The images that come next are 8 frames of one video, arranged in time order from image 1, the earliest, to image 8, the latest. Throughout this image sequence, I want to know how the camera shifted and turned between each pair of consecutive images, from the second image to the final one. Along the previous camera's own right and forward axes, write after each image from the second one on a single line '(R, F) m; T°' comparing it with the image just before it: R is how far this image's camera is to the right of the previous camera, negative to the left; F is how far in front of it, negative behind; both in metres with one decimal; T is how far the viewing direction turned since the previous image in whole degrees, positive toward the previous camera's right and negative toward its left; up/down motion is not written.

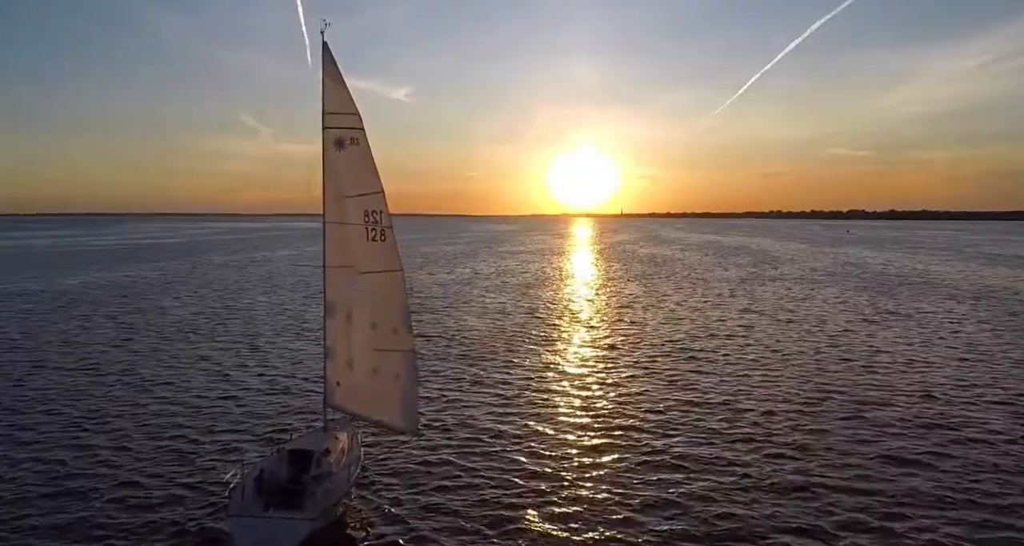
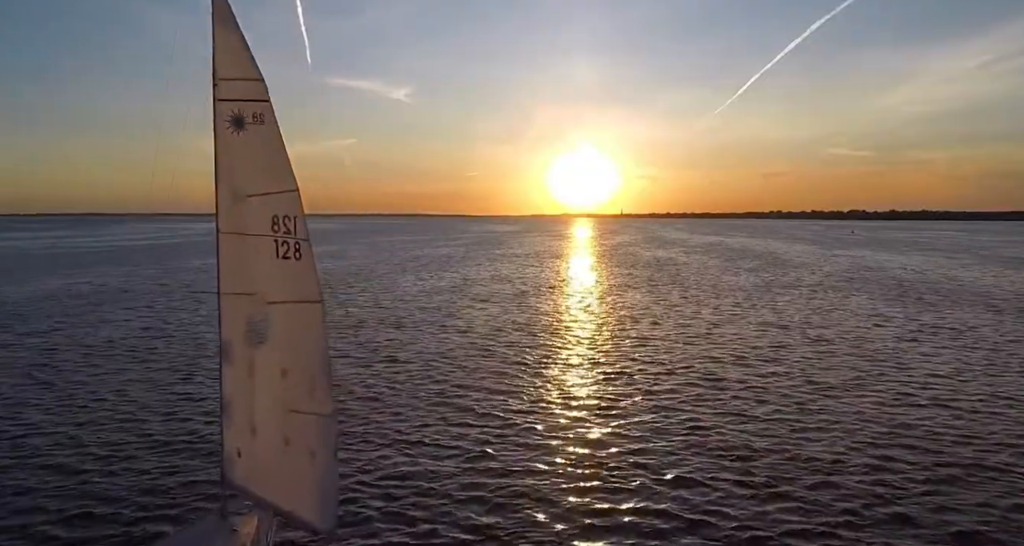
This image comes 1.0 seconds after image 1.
(+0.4, +3.5) m; 0°
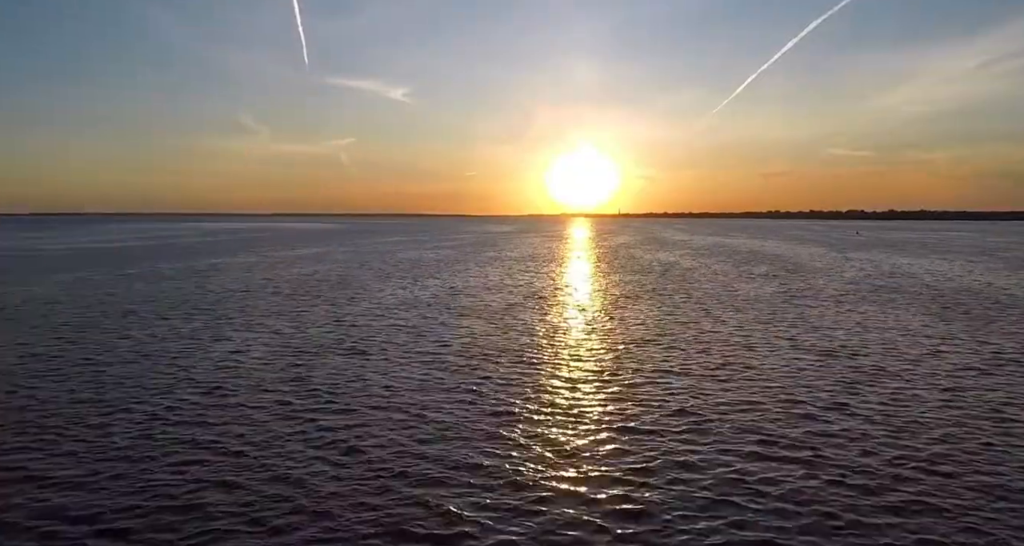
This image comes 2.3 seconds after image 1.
(+0.5, +4.6) m; 0°
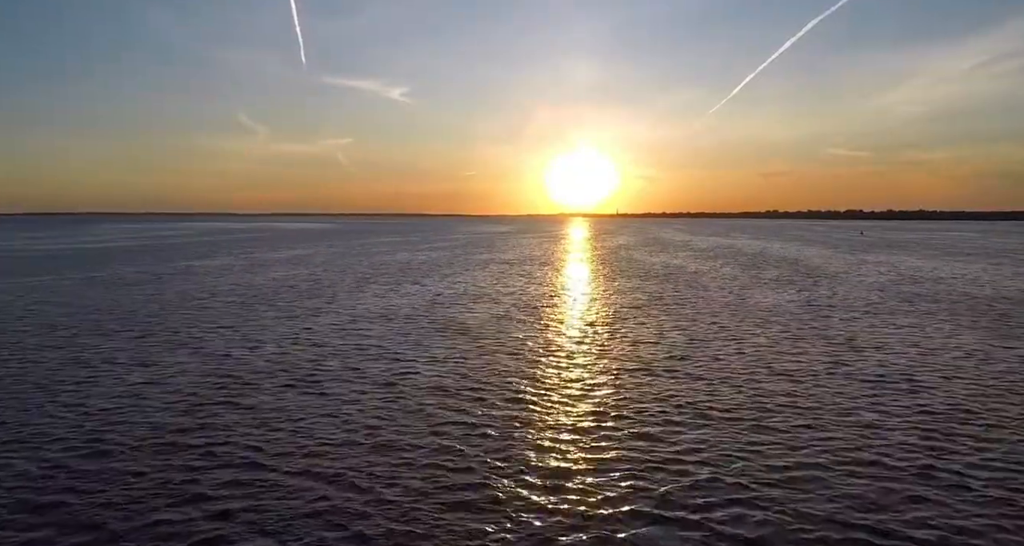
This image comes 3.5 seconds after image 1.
(+0.5, +4.1) m; 0°
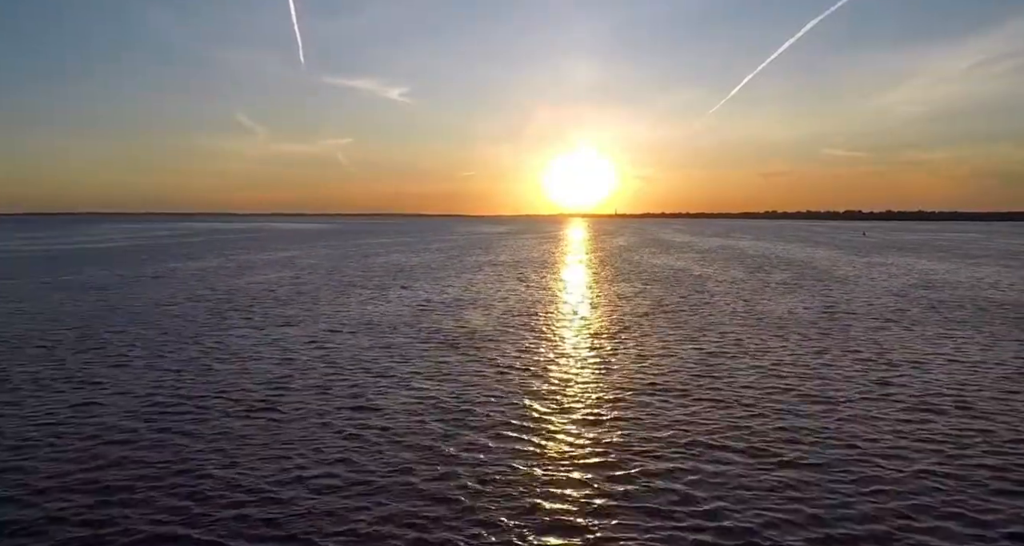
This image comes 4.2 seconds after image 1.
(+0.3, +2.5) m; 0°
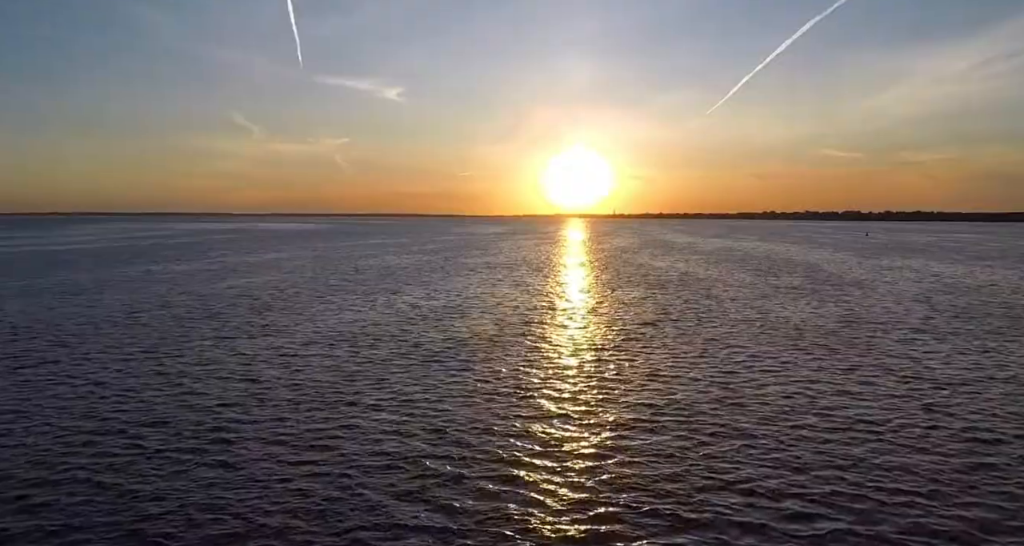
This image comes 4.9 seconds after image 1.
(+0.1, +2.7) m; 0°
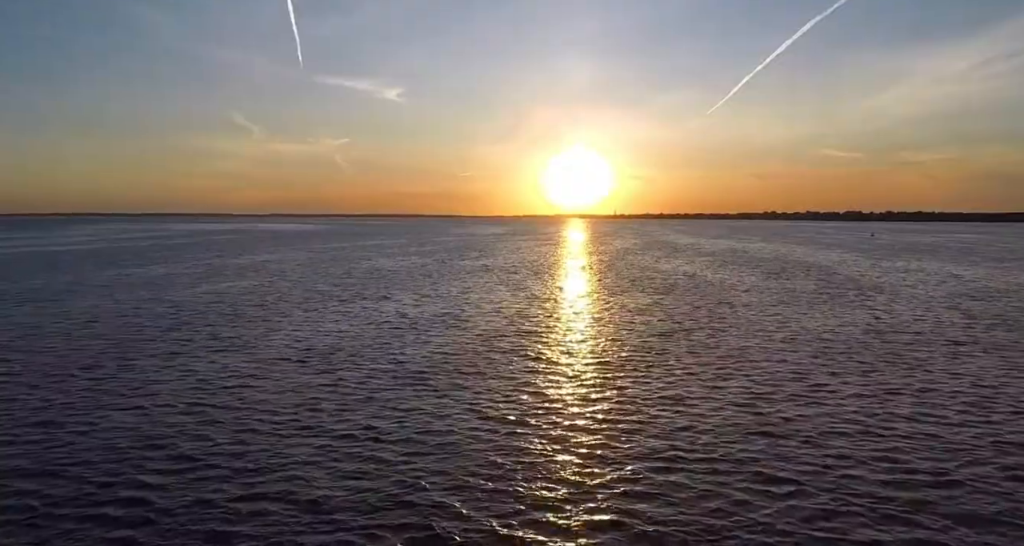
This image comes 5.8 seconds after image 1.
(+0.1, +2.9) m; 0°
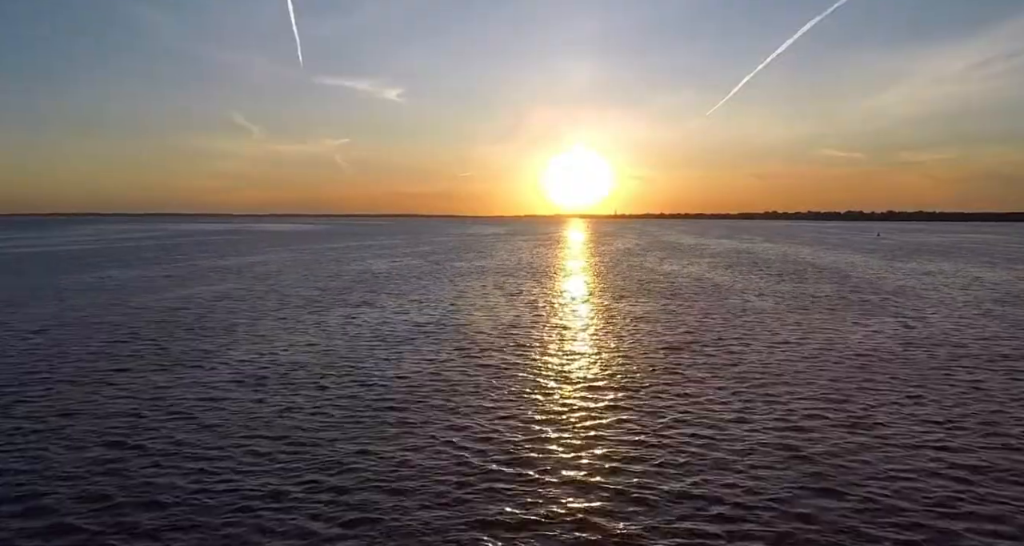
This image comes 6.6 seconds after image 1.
(+0.3, +3.1) m; 0°
